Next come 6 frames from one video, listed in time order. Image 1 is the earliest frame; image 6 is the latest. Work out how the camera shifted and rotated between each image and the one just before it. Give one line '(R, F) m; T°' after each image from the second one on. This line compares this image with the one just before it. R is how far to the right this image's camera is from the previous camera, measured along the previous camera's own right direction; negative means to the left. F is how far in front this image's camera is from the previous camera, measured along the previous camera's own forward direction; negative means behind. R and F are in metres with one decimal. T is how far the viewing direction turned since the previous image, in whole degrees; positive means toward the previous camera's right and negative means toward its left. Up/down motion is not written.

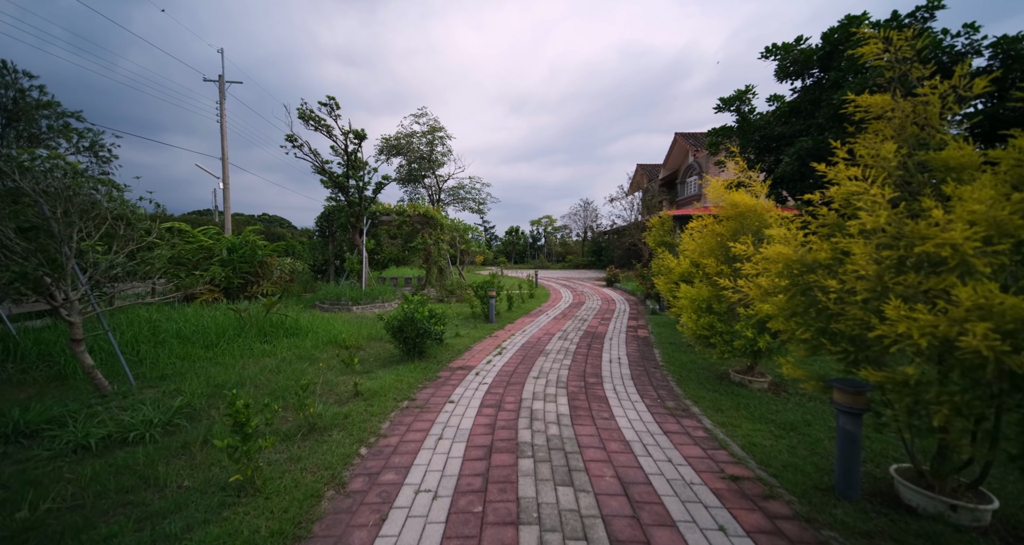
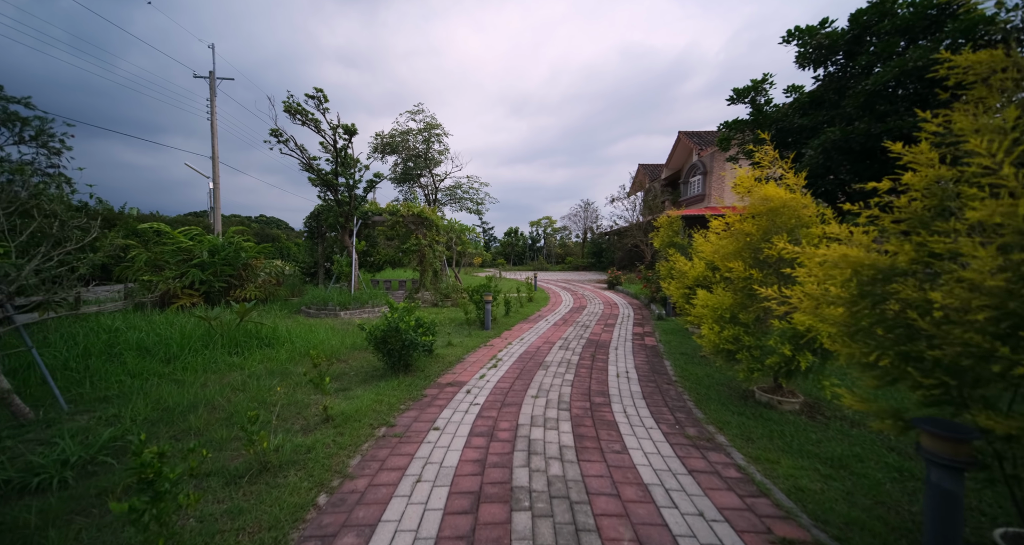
(0.0, +0.5) m; 0°
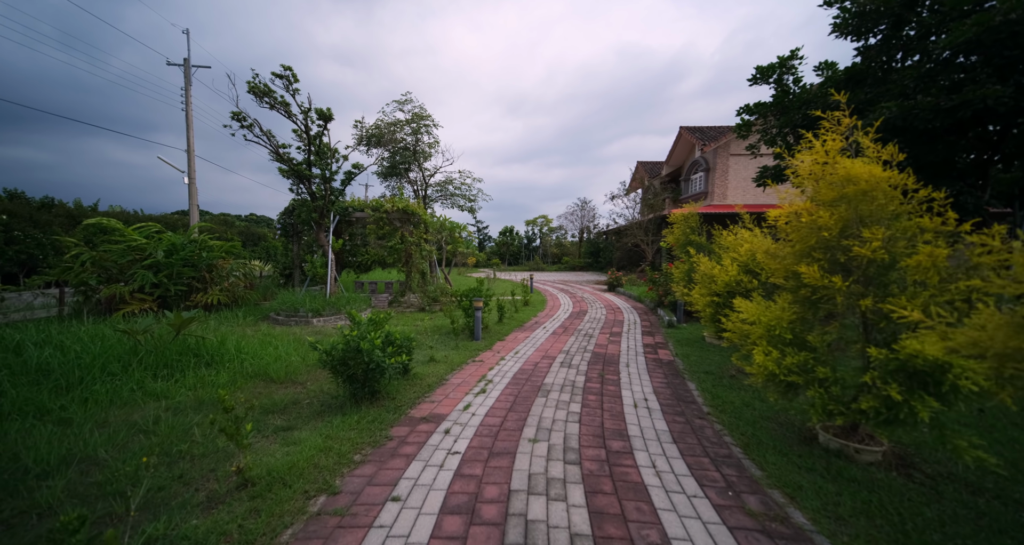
(0.0, +0.9) m; +1°
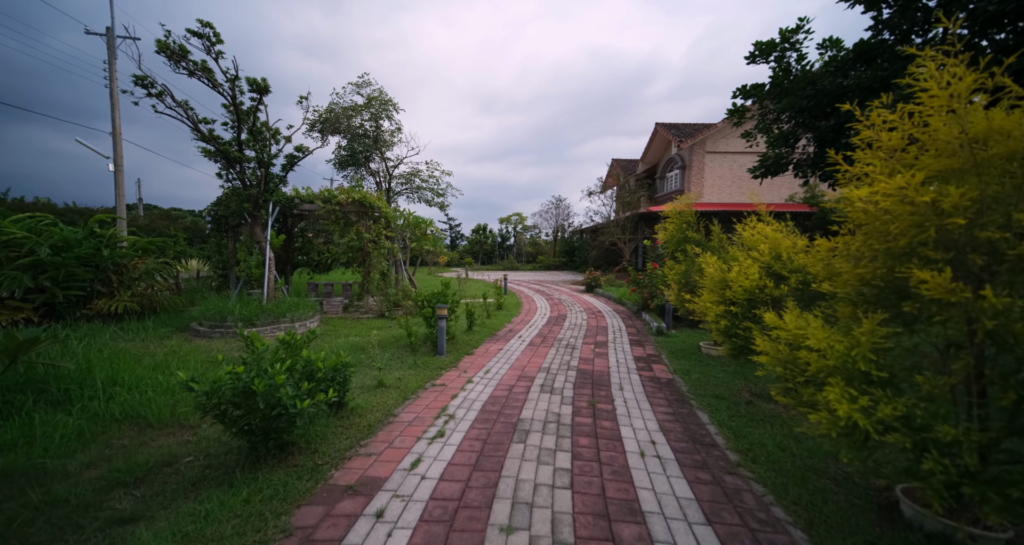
(+0.1, +1.0) m; +3°
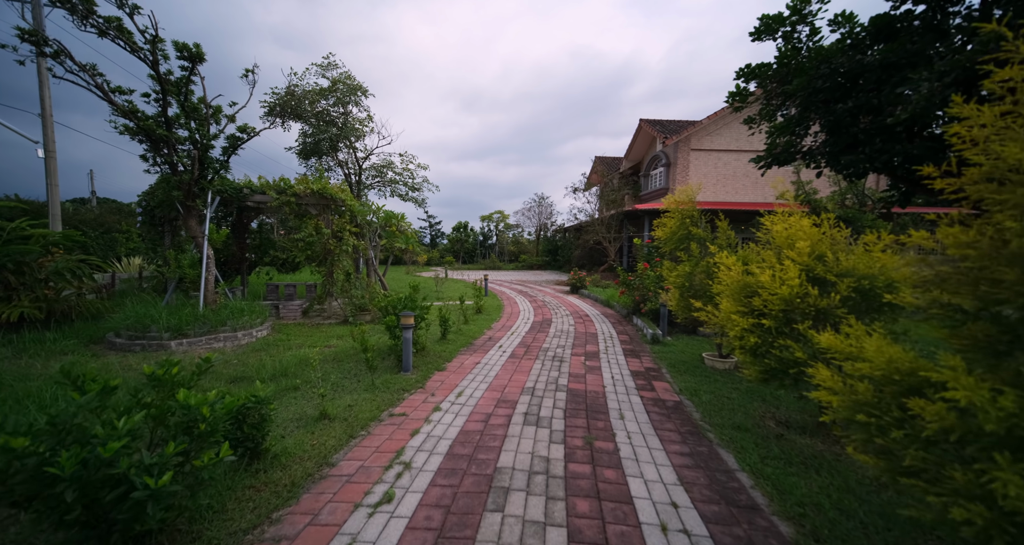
(0.0, +0.8) m; +2°
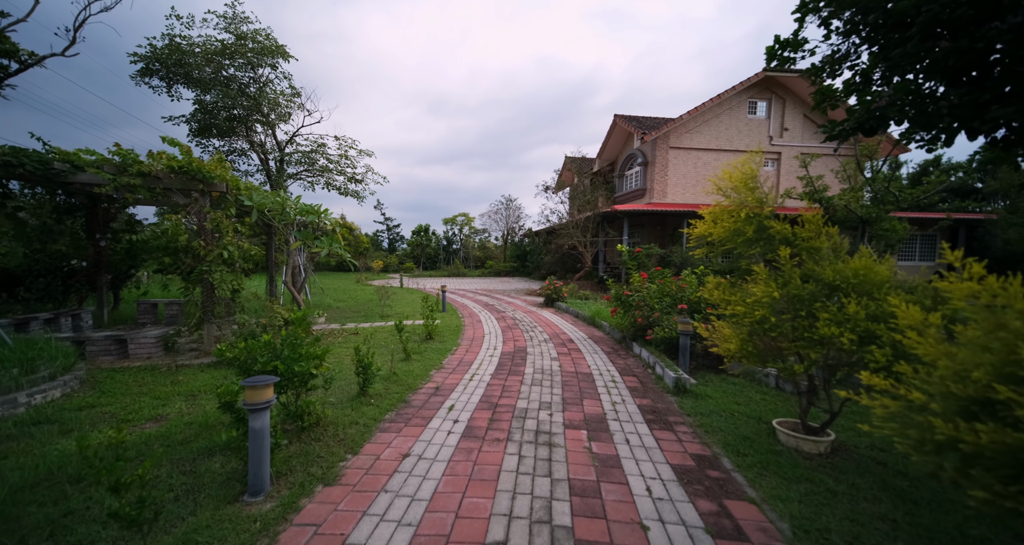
(+0.1, +2.3) m; +4°
